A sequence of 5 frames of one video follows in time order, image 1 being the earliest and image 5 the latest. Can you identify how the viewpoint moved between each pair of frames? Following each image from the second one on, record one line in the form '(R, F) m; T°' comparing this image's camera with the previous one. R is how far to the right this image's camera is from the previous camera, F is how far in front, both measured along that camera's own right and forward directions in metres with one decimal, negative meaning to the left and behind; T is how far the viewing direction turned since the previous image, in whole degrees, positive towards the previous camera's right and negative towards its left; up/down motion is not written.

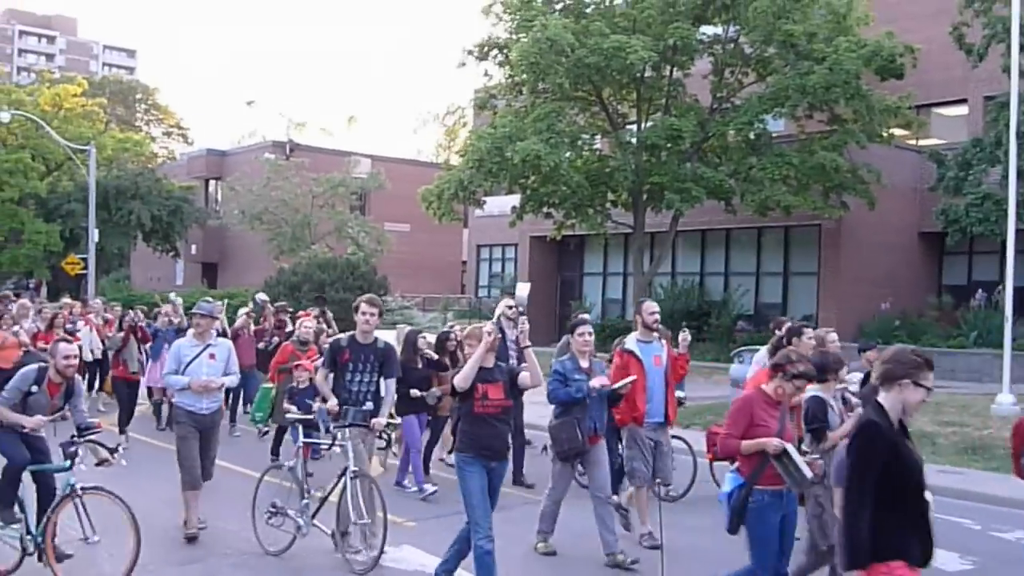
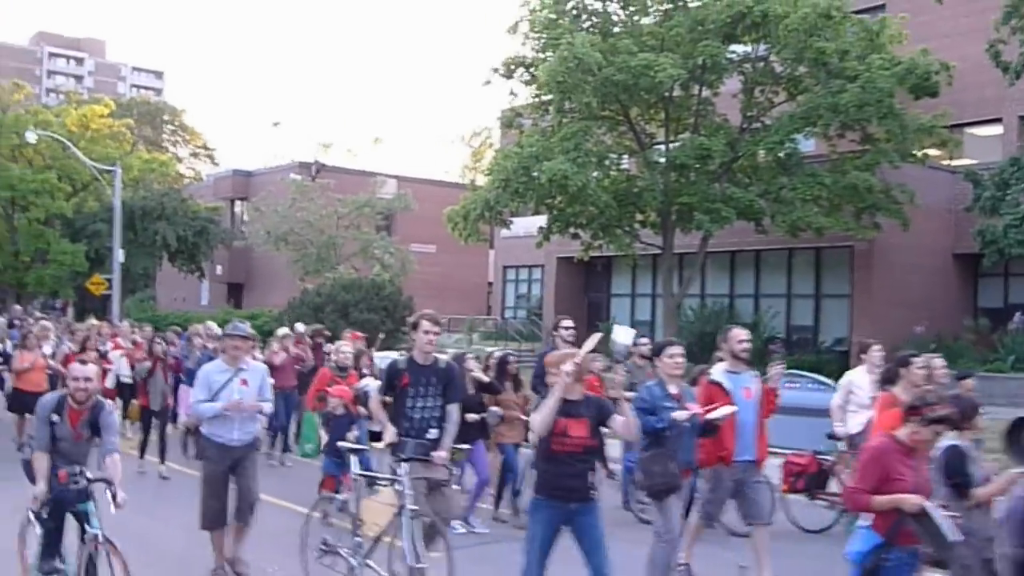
(+0.1, +0.3) m; -2°
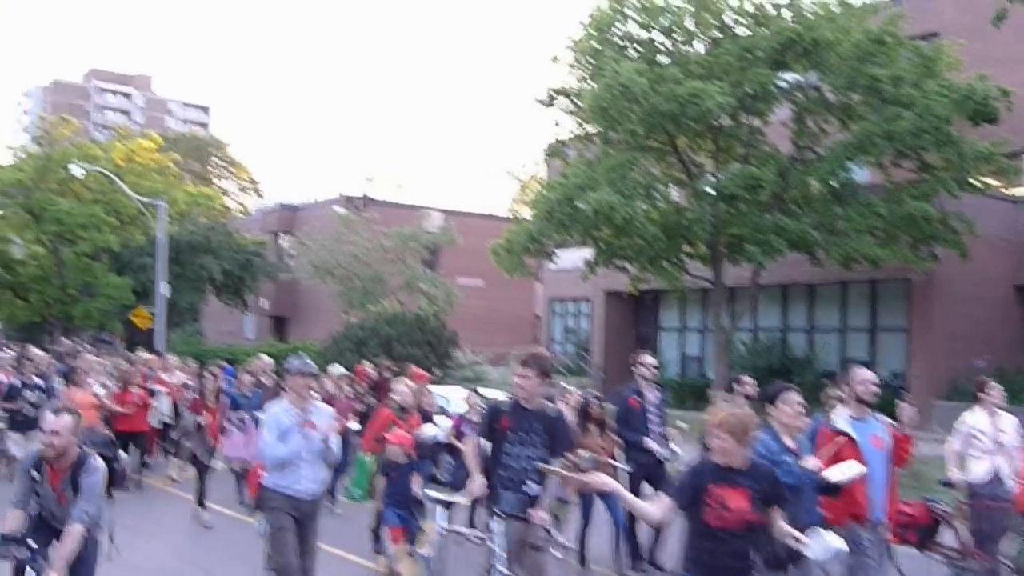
(+0.2, +0.4) m; -3°
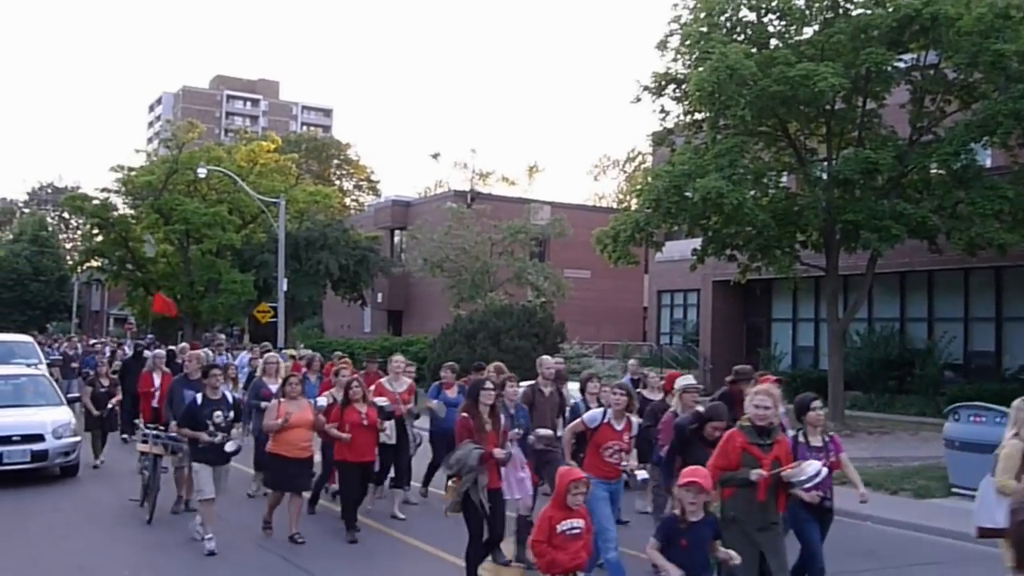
(+1.3, 0.0) m; -8°
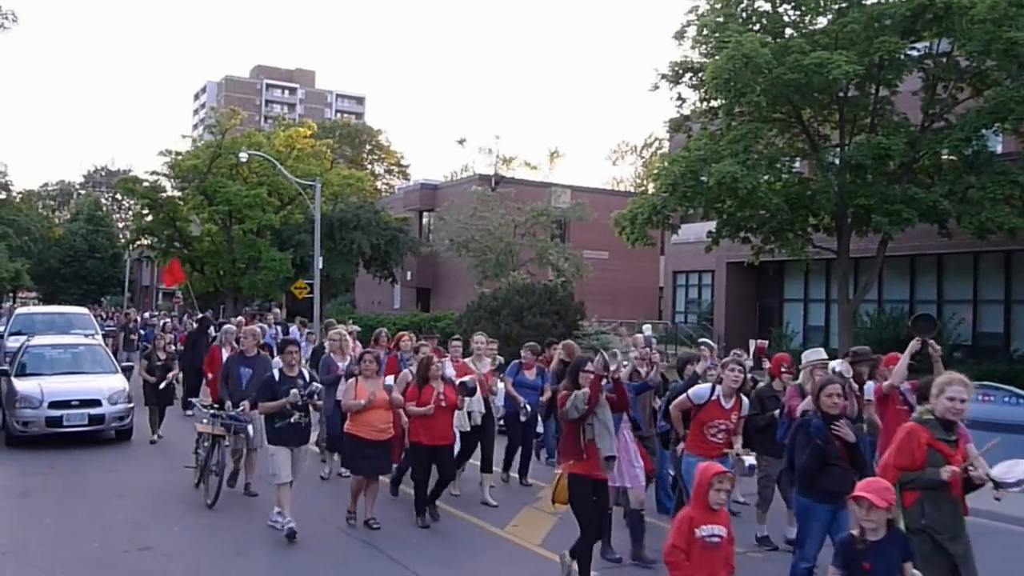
(+1.0, -1.1) m; -3°
